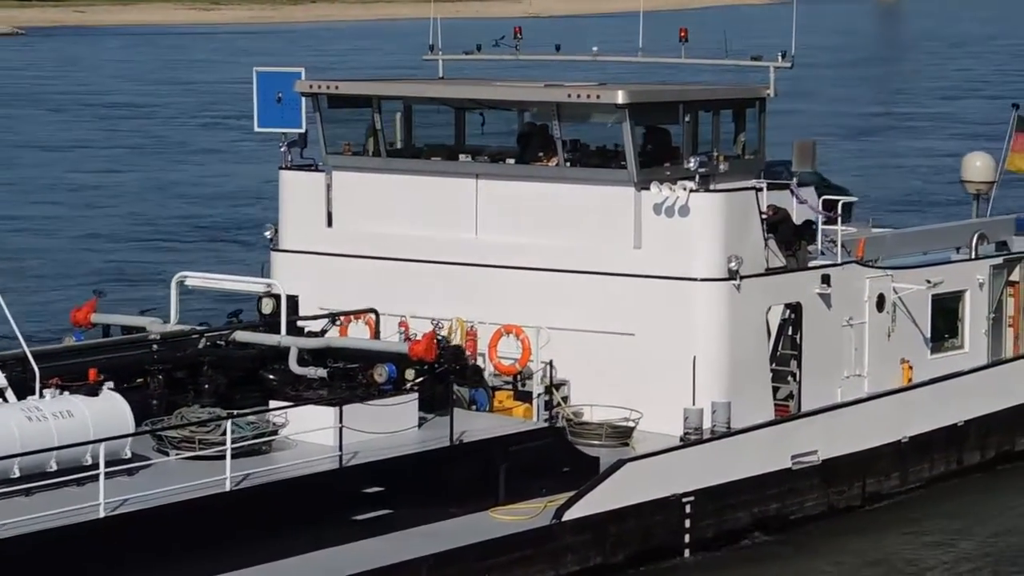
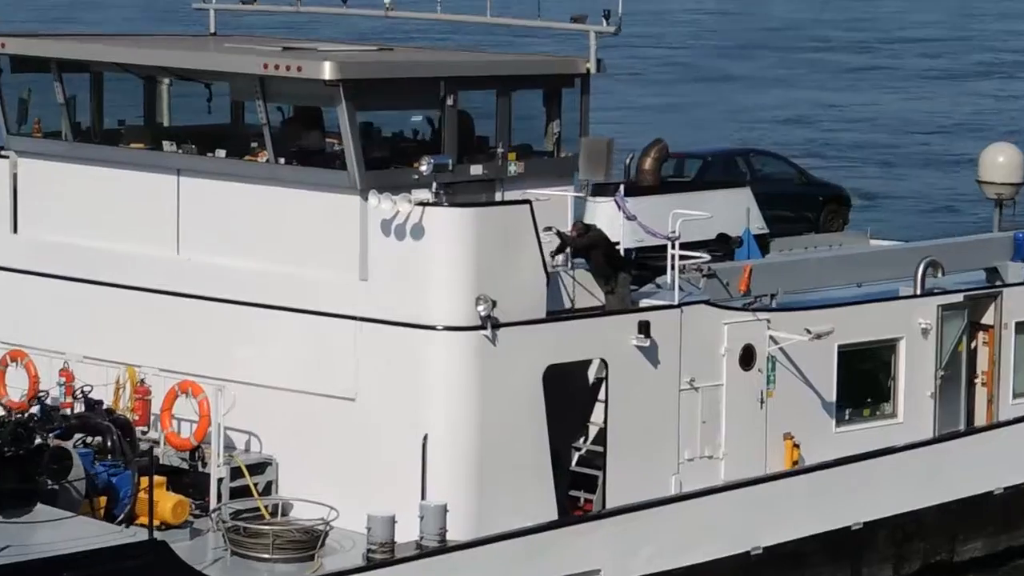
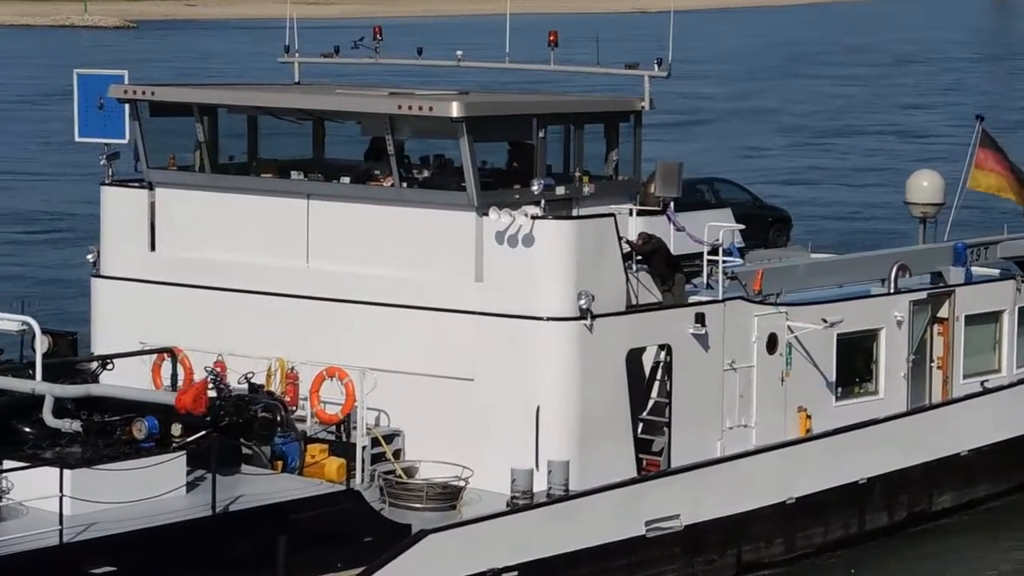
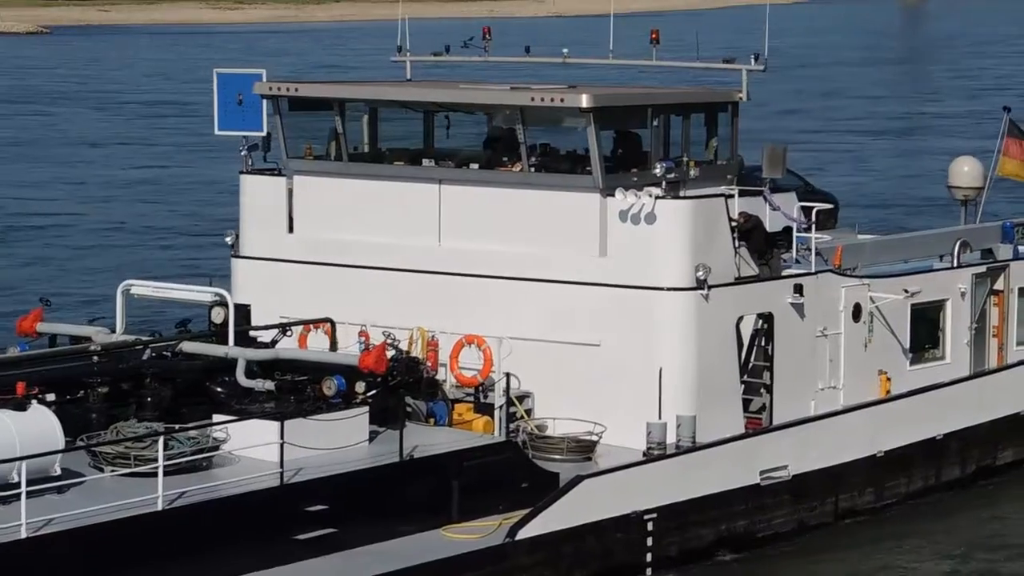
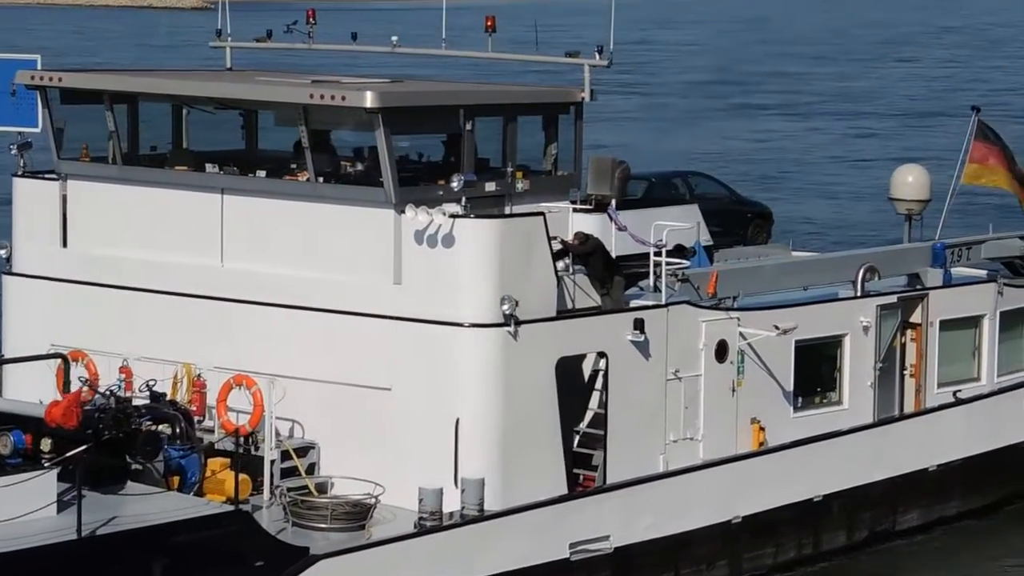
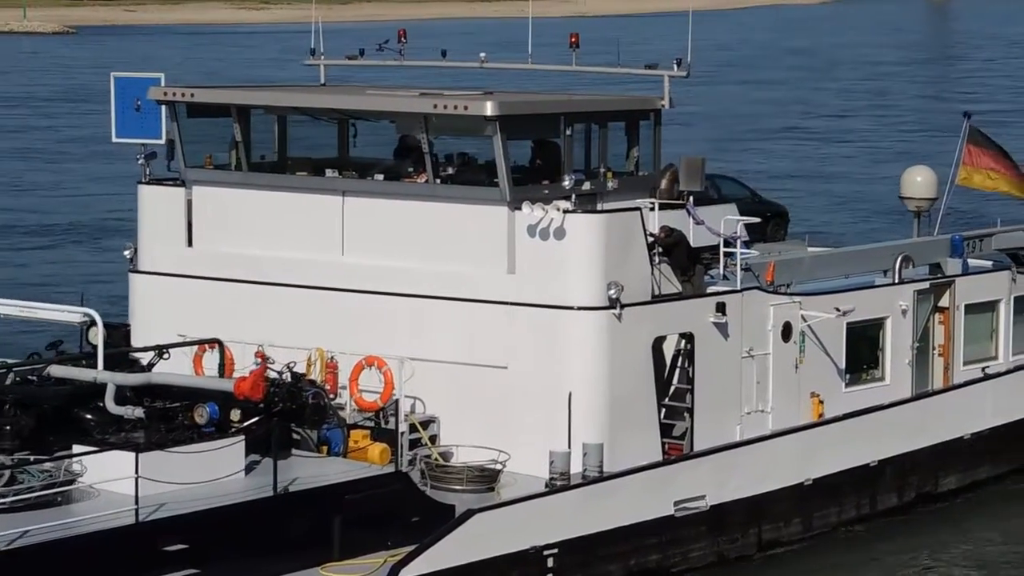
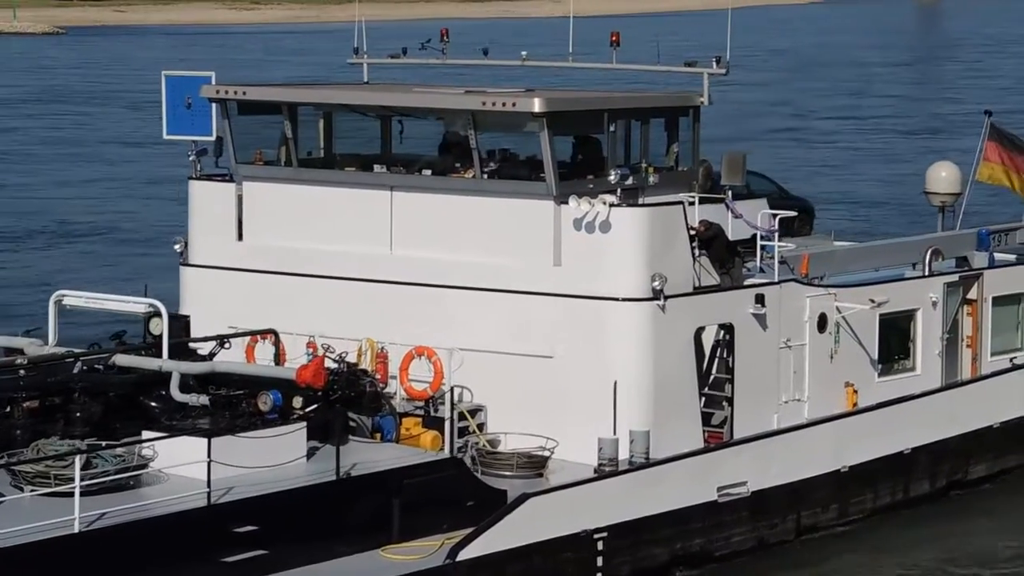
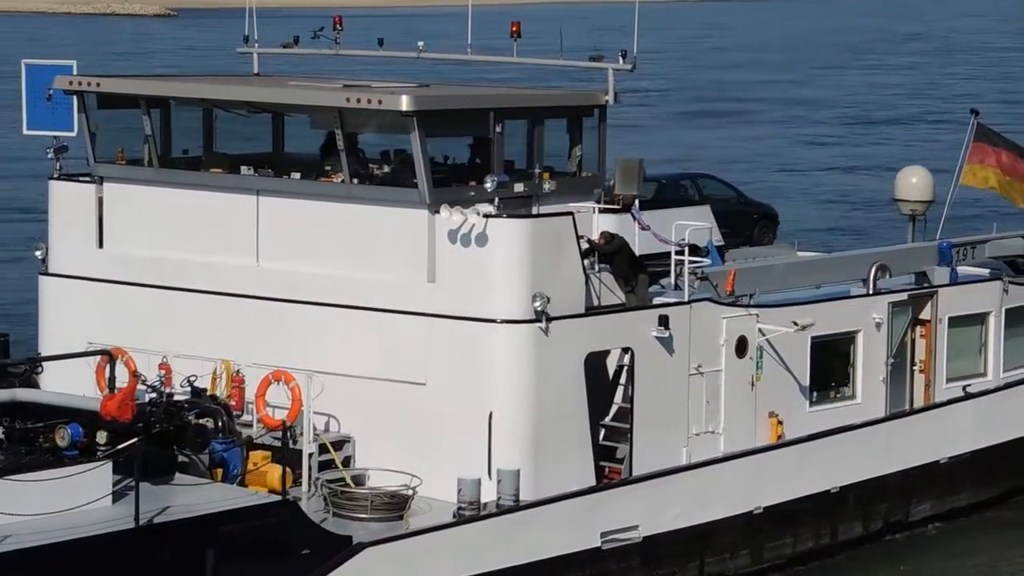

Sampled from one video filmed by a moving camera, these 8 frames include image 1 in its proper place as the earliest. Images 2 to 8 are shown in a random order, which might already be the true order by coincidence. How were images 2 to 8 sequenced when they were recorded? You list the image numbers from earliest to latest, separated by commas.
4, 7, 6, 3, 8, 5, 2
